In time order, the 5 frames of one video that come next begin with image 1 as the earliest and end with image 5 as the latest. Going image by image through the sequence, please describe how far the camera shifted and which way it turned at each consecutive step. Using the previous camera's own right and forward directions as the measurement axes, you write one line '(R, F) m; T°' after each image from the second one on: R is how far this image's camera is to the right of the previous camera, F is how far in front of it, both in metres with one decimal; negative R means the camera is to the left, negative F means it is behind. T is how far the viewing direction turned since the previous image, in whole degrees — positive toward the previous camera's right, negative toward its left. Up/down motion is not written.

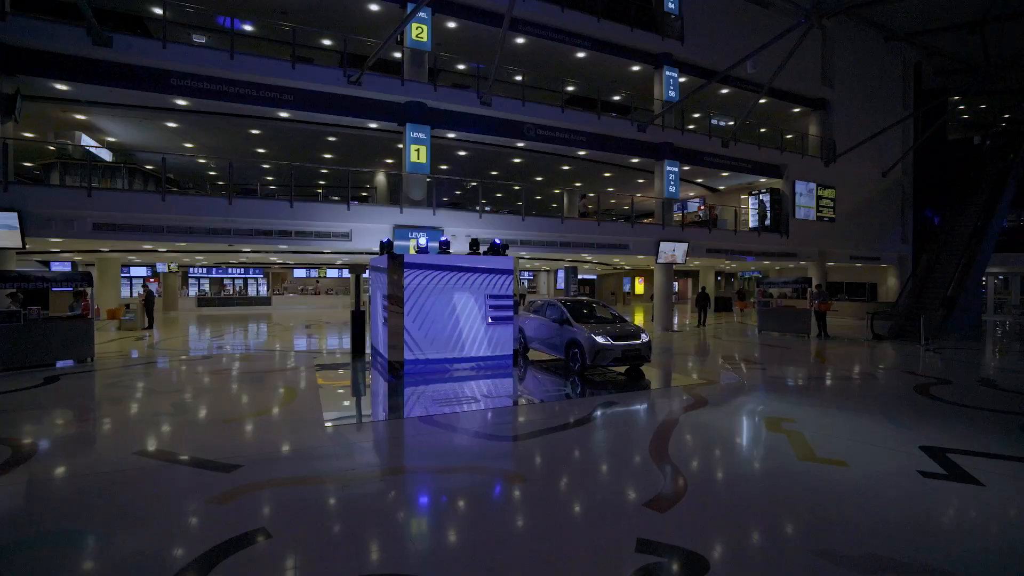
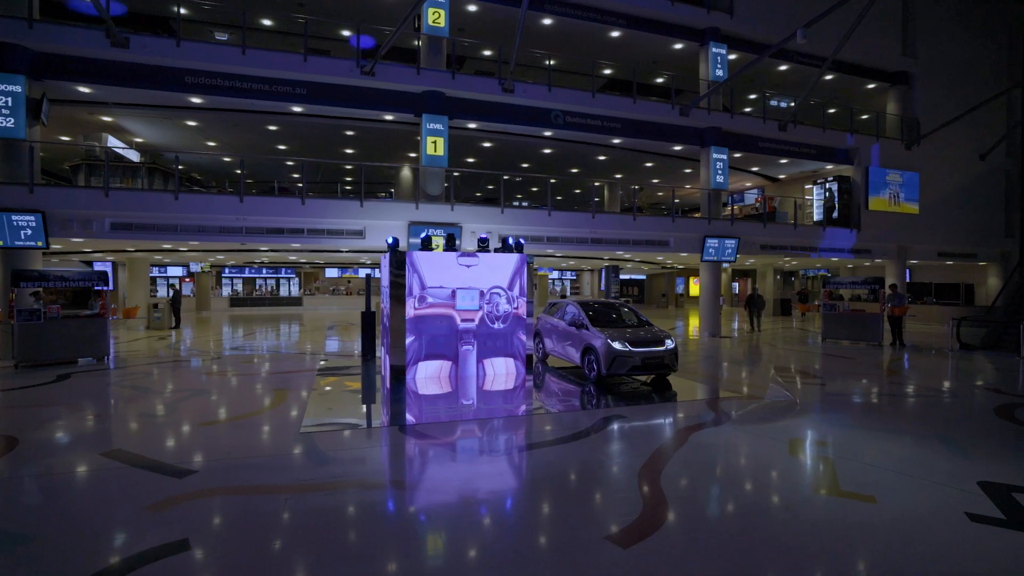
(+1.6, +1.5) m; -7°
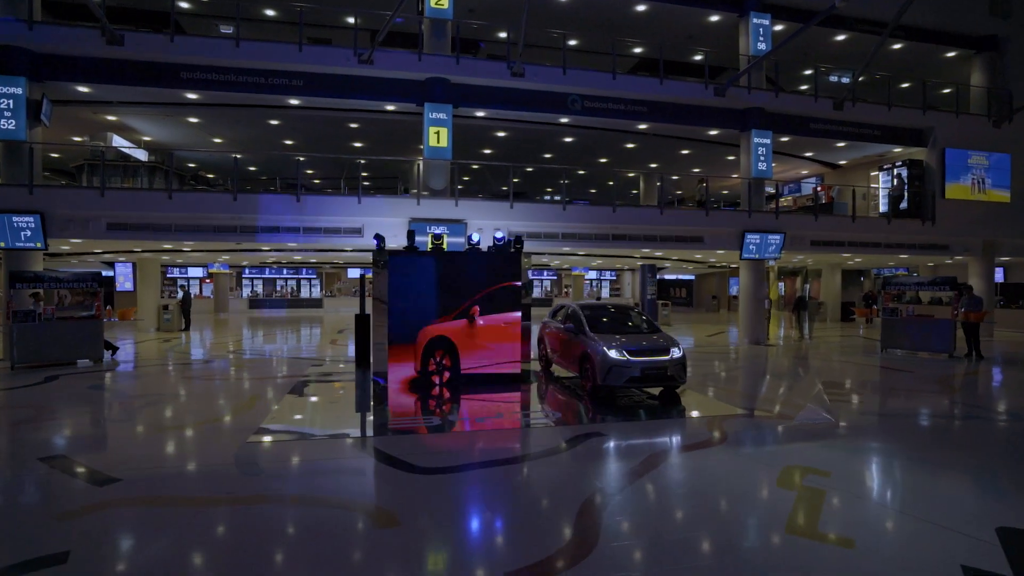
(+1.7, +1.6) m; -7°
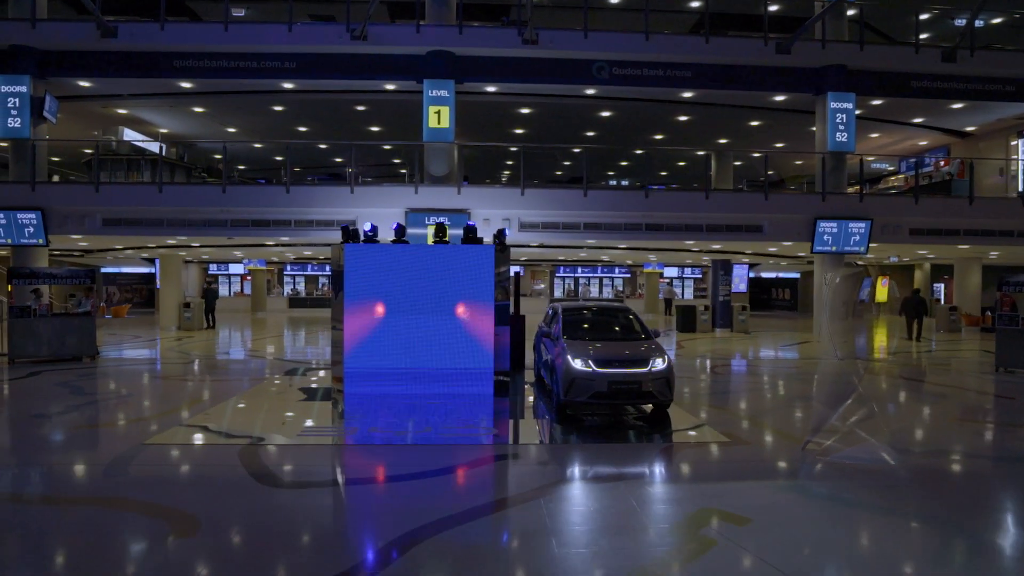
(+2.6, +2.5) m; -11°
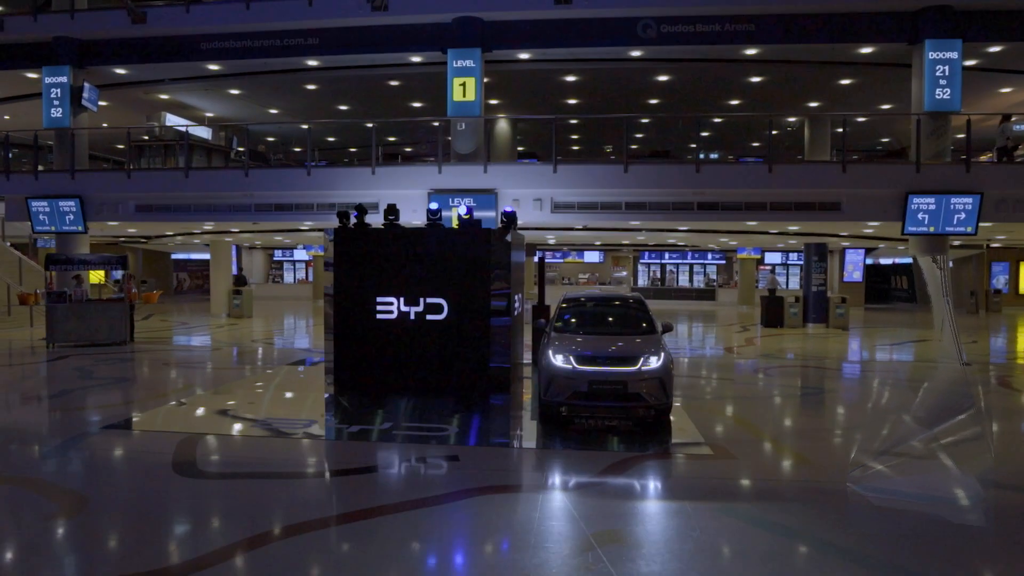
(+1.7, +1.6) m; -10°
